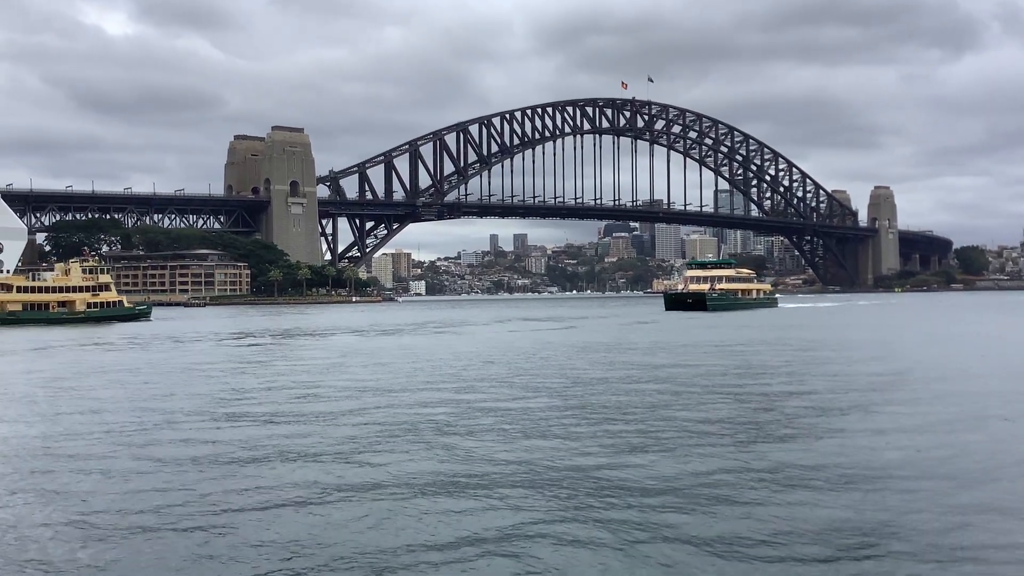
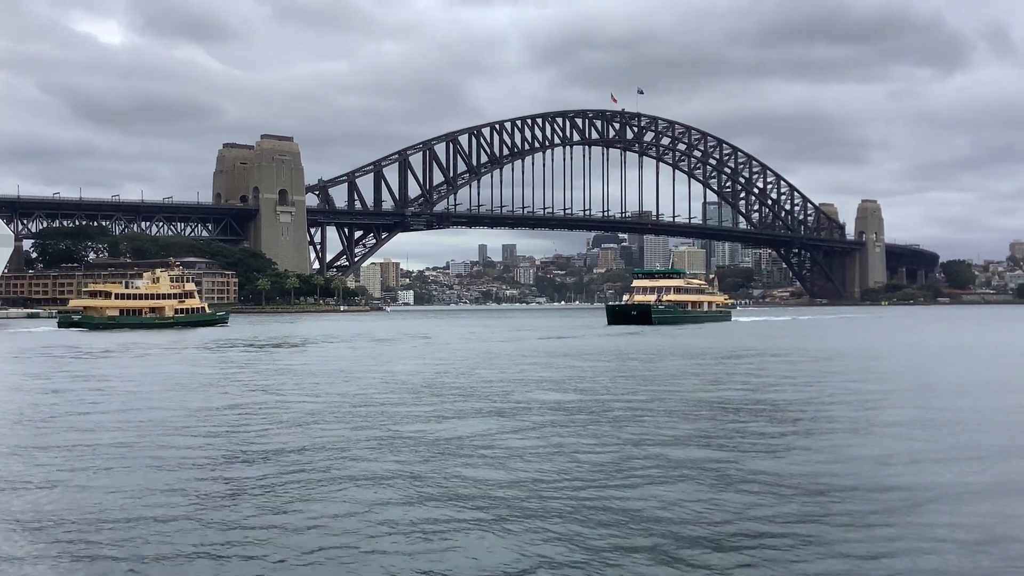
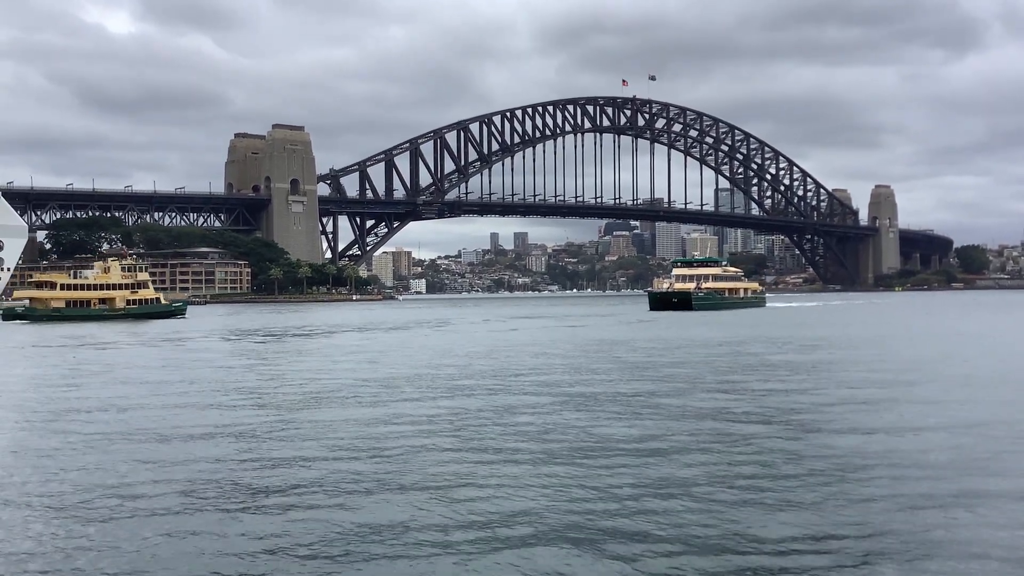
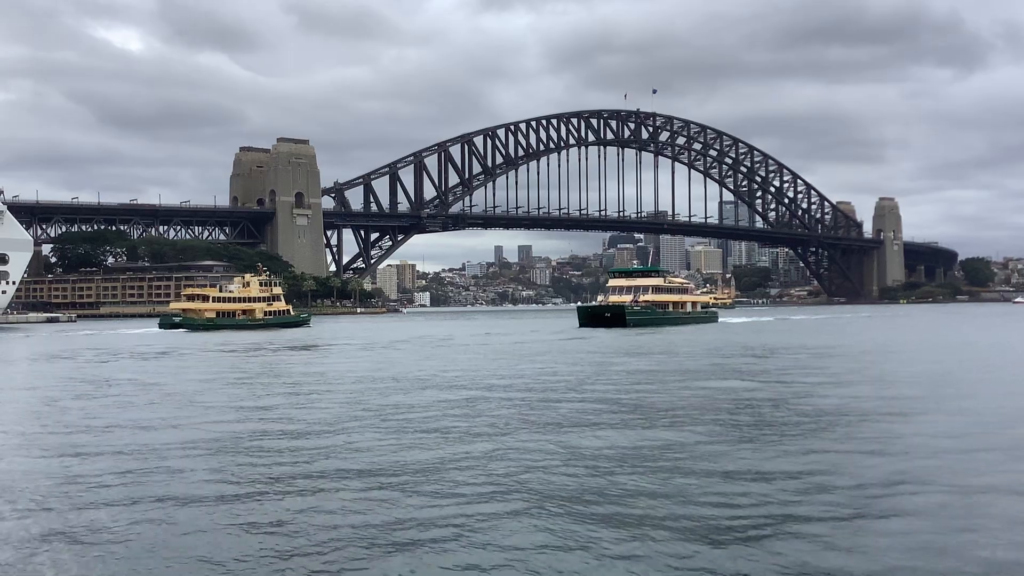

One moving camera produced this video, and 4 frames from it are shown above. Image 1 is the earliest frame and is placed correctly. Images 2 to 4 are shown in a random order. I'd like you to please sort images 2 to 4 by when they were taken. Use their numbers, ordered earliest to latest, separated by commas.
3, 2, 4
